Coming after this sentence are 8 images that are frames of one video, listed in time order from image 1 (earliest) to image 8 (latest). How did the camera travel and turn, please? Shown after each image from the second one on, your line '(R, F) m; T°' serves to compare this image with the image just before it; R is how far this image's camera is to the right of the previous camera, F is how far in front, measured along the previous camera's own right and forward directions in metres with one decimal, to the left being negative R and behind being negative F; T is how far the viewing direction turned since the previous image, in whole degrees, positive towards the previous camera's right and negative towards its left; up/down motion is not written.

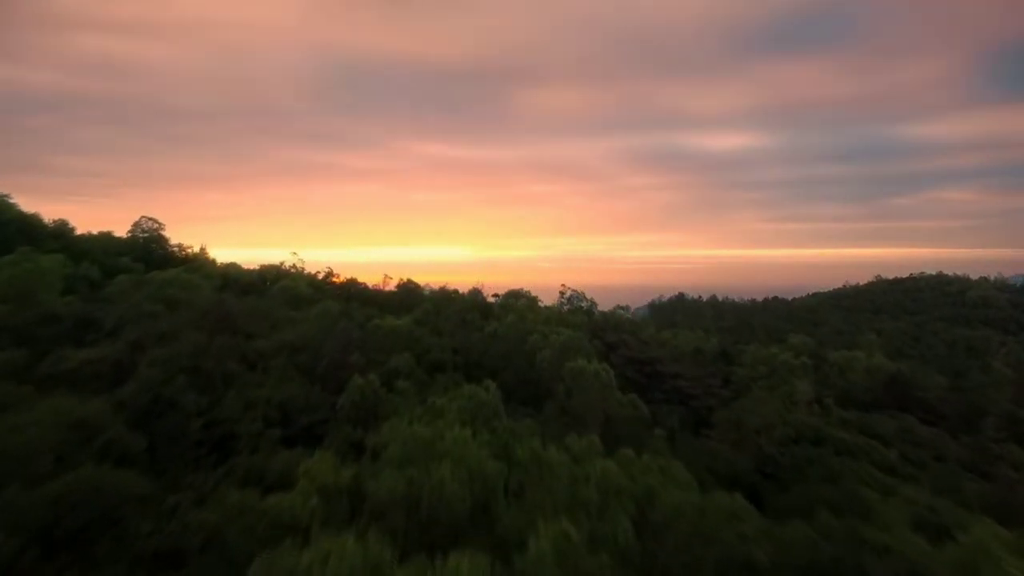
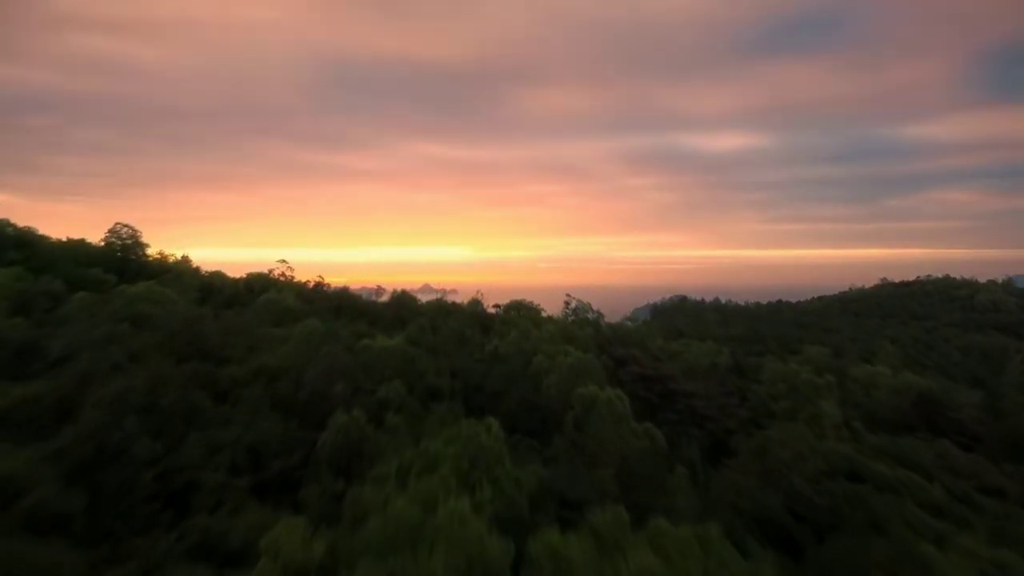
(-0.1, +0.9) m; 0°
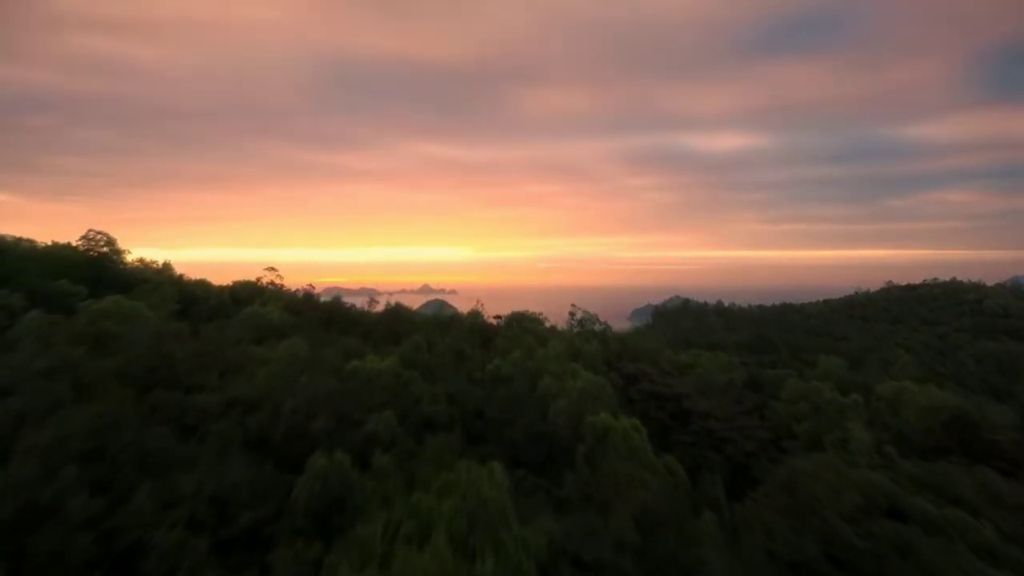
(-0.1, +0.9) m; 0°
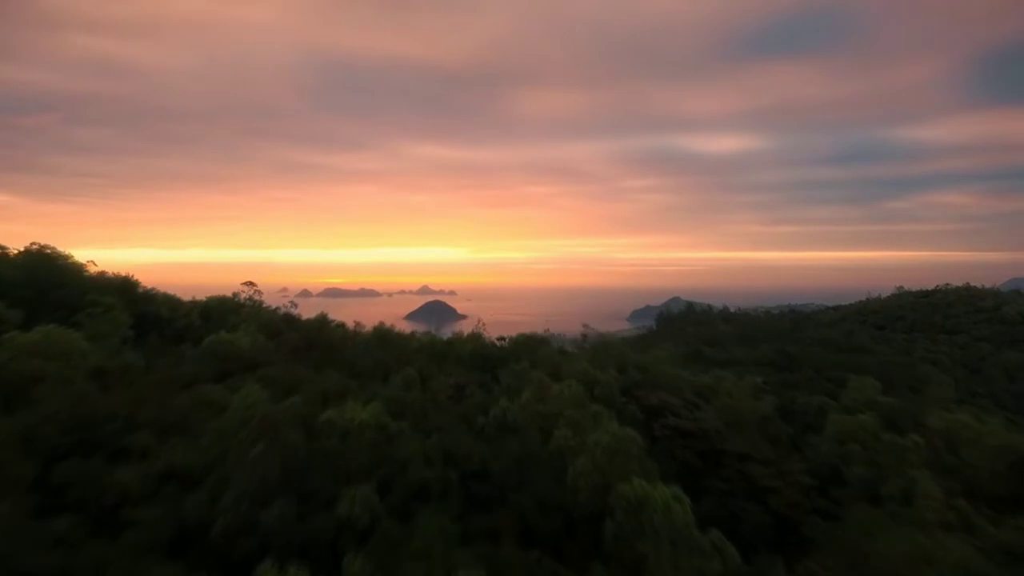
(-0.2, +1.5) m; 0°
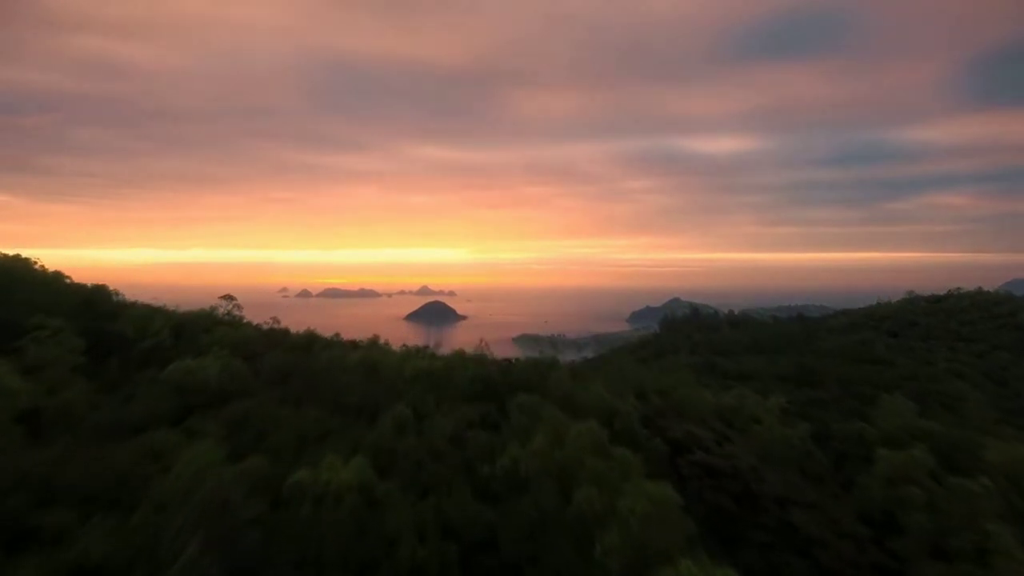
(-0.2, +1.3) m; 0°
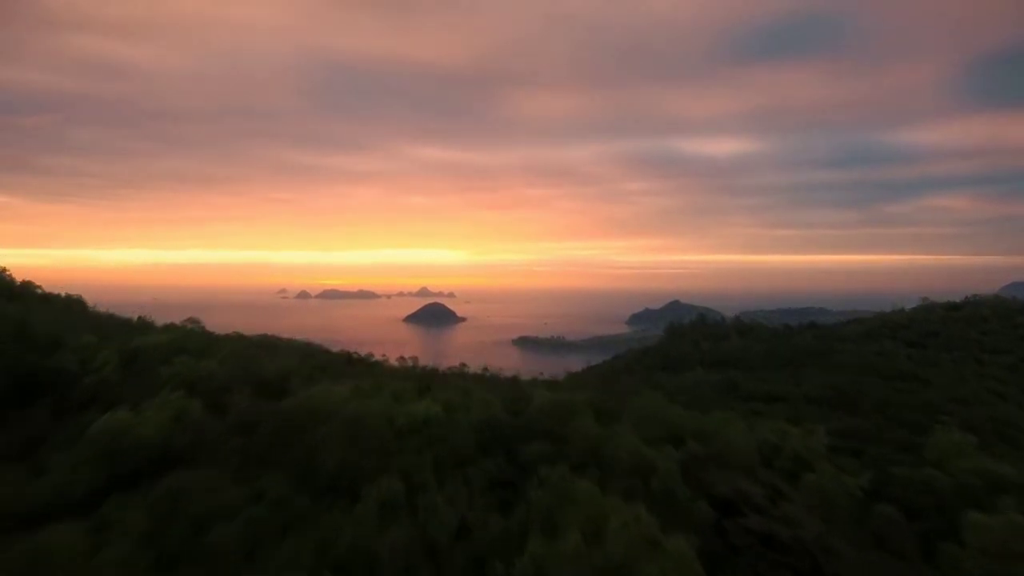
(-0.3, +1.7) m; 0°
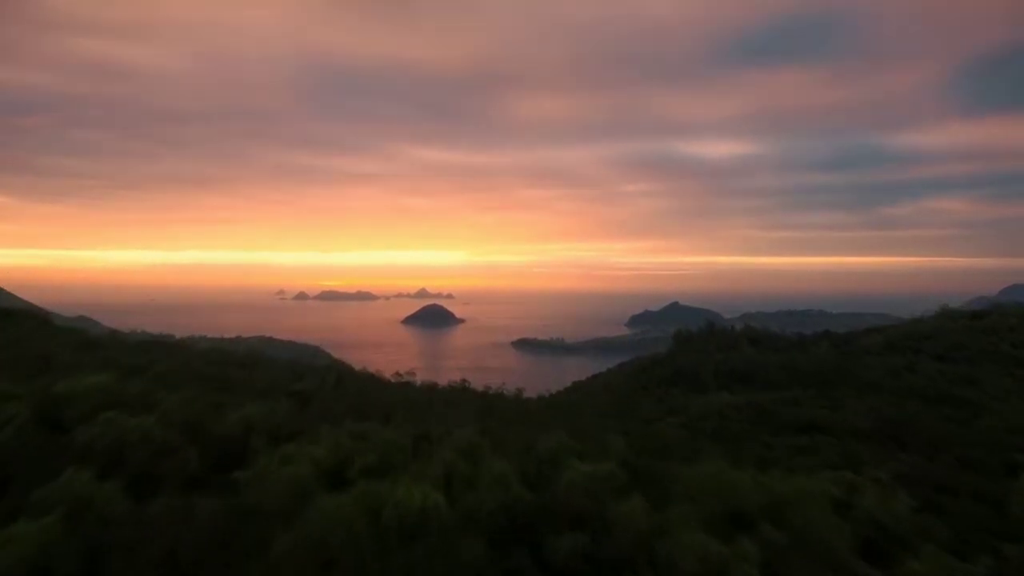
(-0.4, +2.1) m; 0°
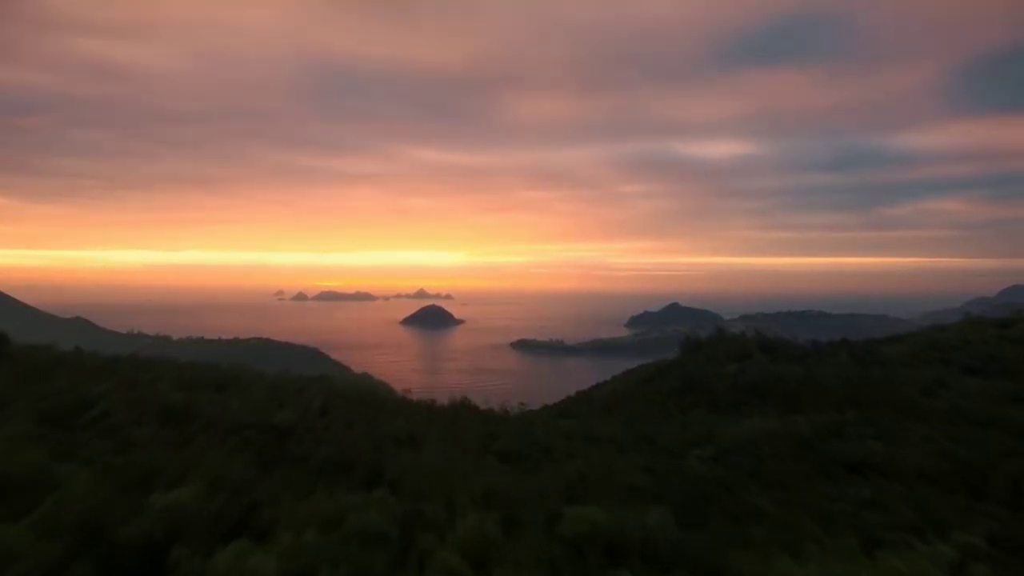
(-0.4, +2.2) m; 0°
